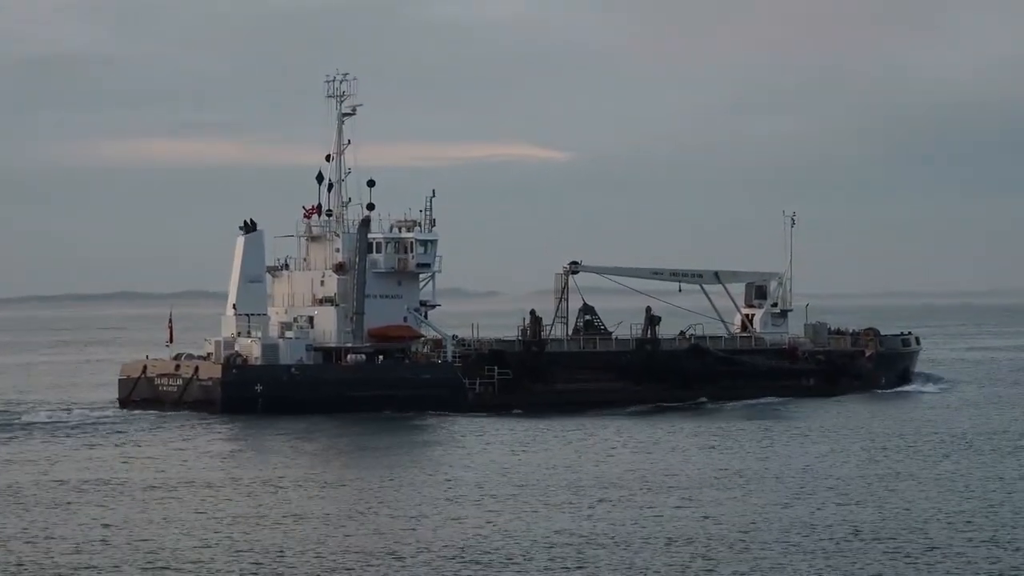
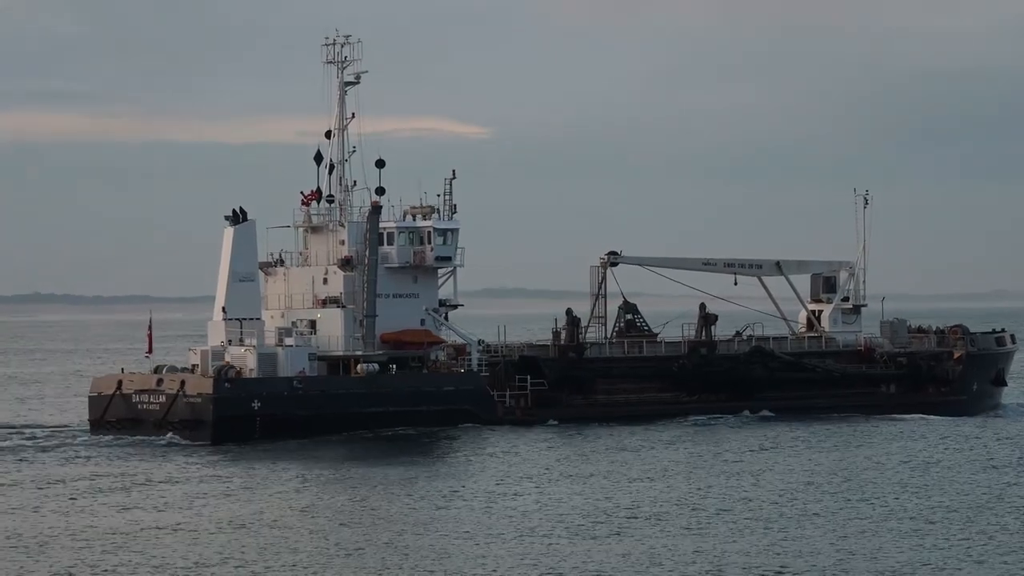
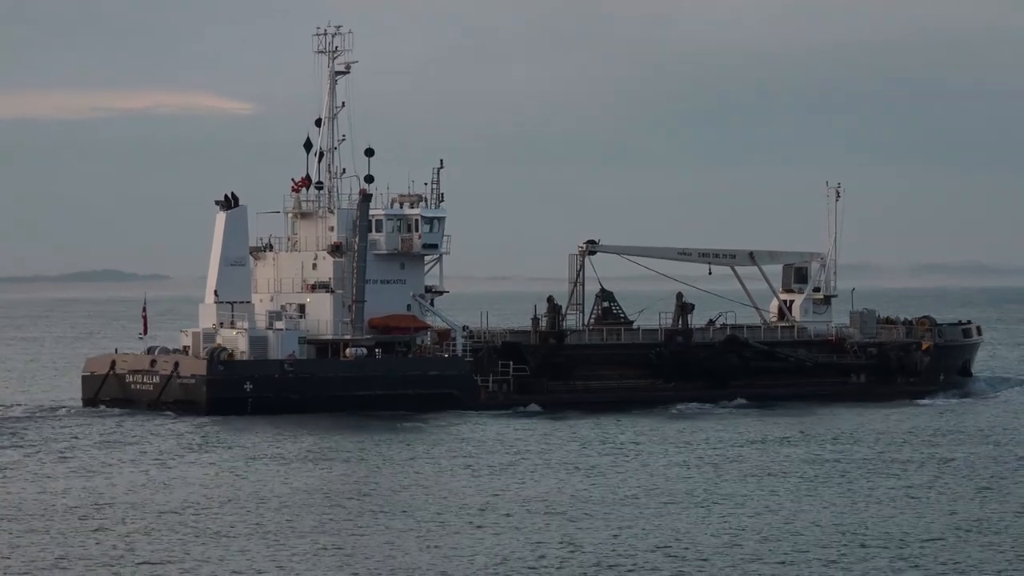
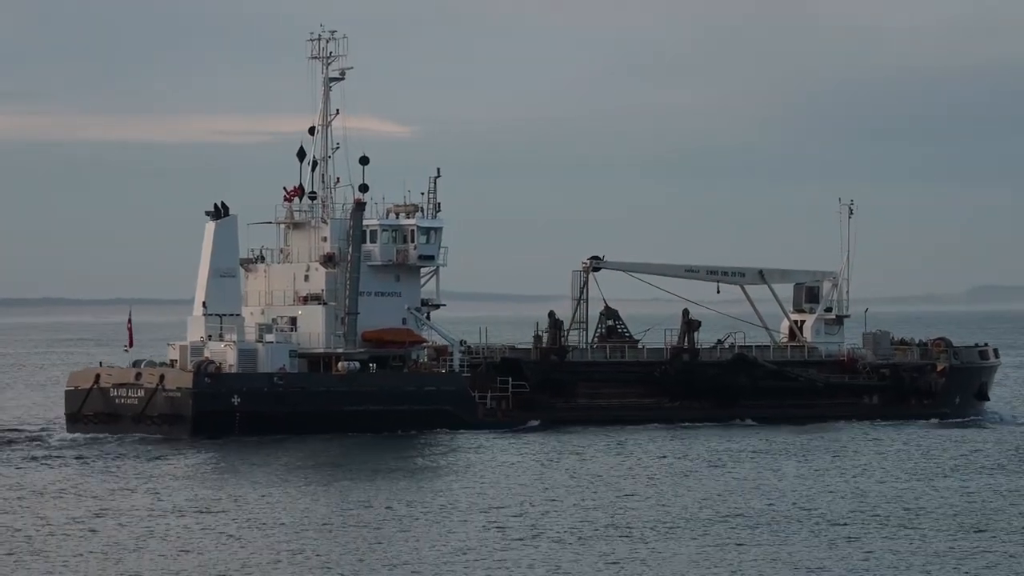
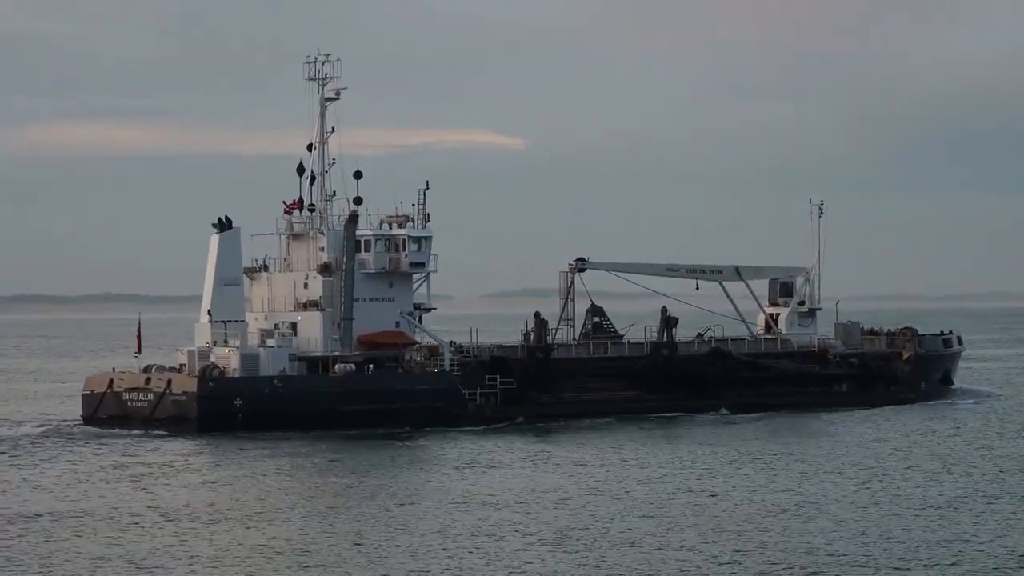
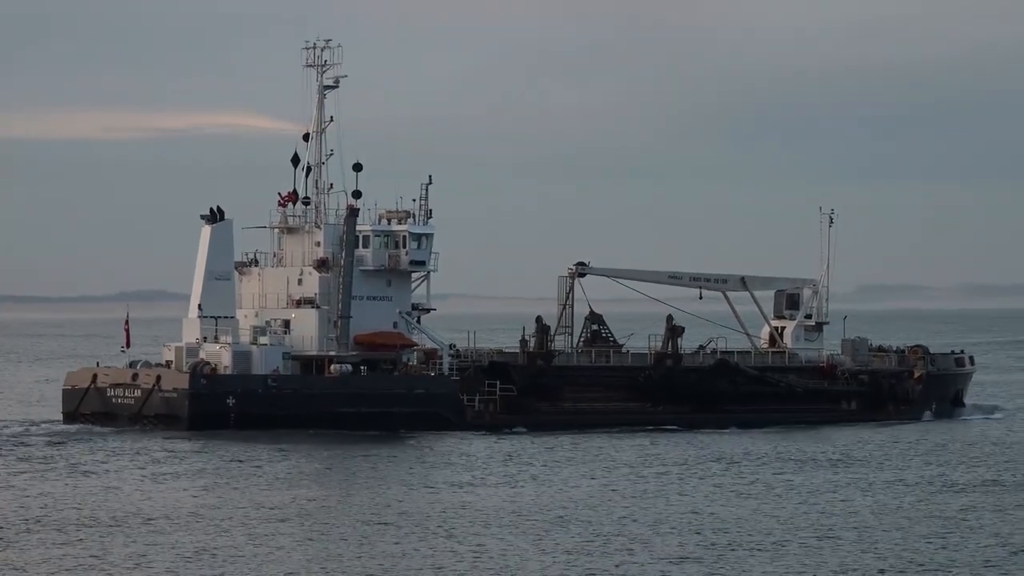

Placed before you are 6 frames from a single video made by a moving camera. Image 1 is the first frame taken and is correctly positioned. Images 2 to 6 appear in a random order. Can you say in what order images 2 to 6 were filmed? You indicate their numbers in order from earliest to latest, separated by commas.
5, 2, 4, 6, 3
